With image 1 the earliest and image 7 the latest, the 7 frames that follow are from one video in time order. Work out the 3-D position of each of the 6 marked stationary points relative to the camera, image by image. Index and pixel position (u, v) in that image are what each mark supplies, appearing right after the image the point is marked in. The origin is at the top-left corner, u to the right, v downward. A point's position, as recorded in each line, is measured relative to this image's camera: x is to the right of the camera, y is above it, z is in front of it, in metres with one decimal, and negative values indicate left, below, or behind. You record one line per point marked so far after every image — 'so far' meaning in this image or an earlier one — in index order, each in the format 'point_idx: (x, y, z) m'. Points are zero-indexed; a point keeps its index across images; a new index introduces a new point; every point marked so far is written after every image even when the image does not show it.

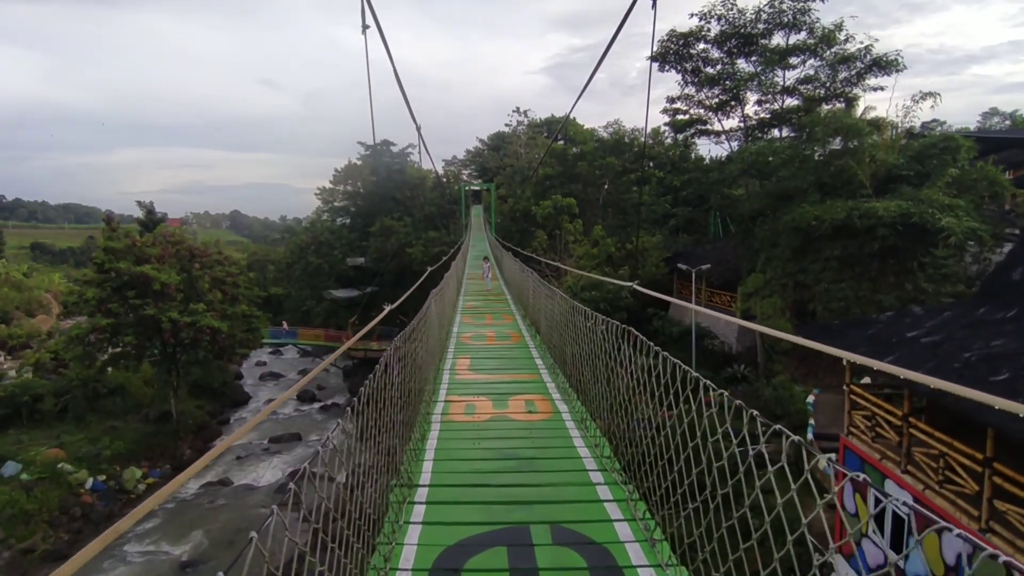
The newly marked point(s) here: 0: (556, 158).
0: (+1.2, +3.7, +17.6) m
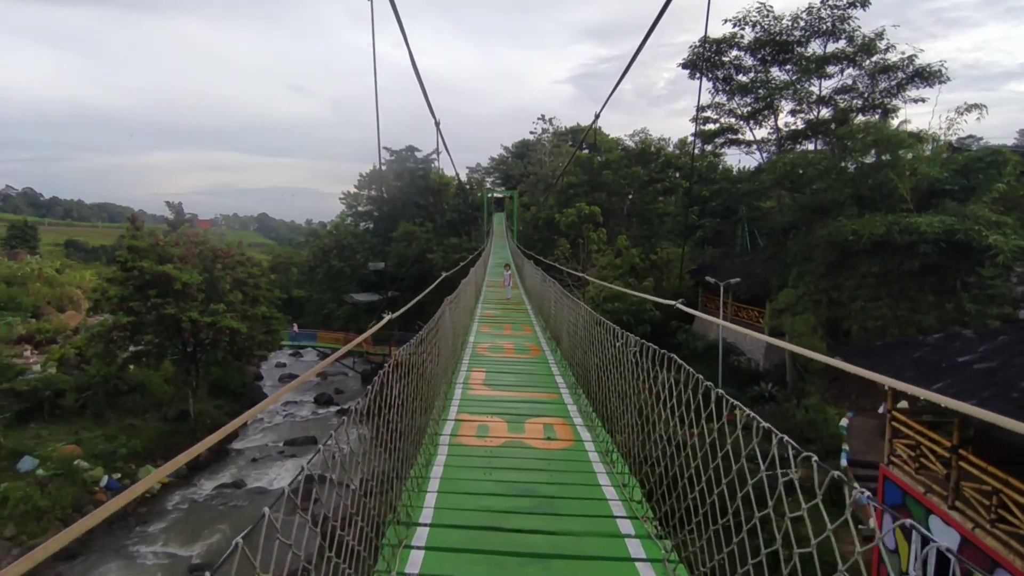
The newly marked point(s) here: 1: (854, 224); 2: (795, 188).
0: (+1.9, +3.4, +17.4) m
1: (+4.7, +0.9, +8.5) m
2: (+4.9, +1.8, +10.7) m
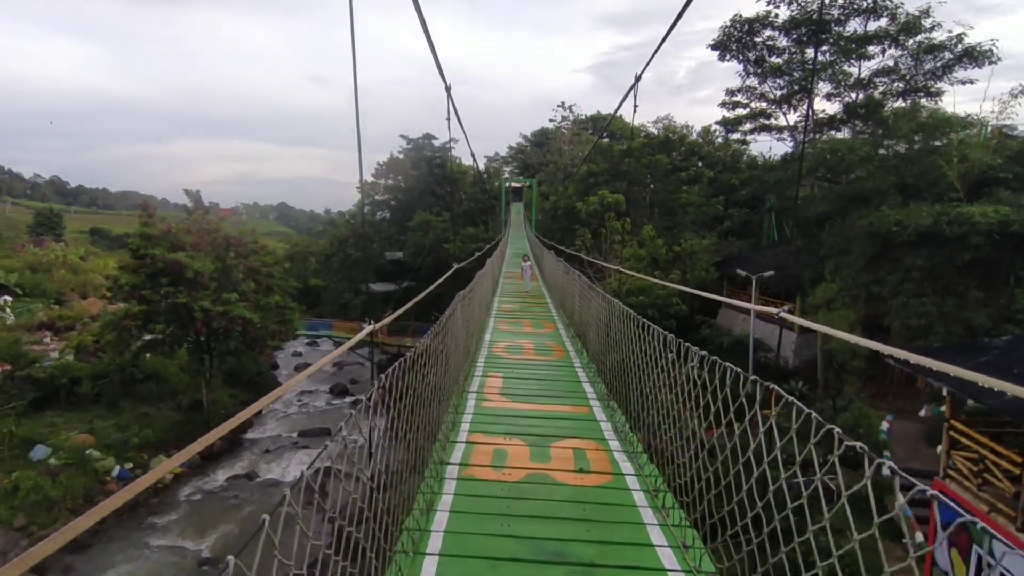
0: (+2.5, +3.7, +16.9) m
1: (+5.0, +1.0, +7.9) m
2: (+5.3, +1.9, +10.1) m
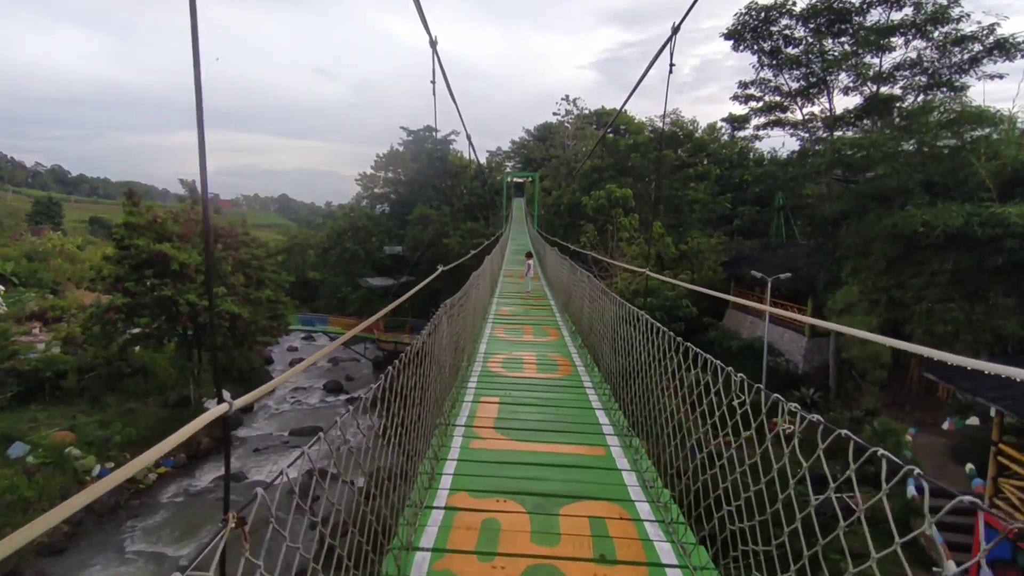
0: (+2.5, +3.7, +16.4) m
1: (+5.0, +0.9, +7.4) m
2: (+5.3, +1.8, +9.6) m
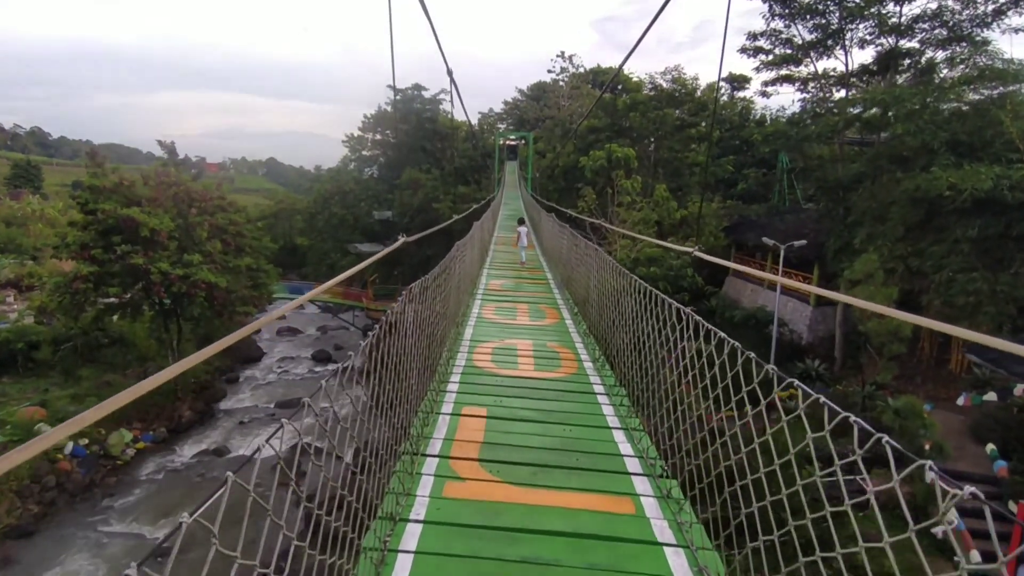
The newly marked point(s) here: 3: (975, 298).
0: (+2.3, +4.6, +15.6) m
1: (+4.9, +1.3, +6.9) m
2: (+5.2, +2.3, +9.0) m
3: (+5.2, -0.1, +6.8) m
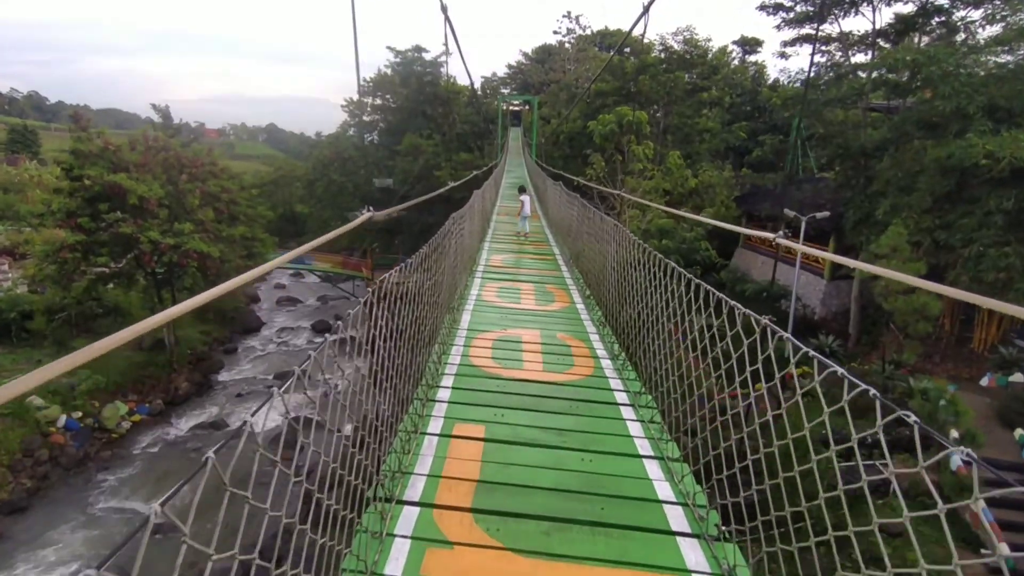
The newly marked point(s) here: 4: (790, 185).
0: (+2.4, +5.3, +15.0) m
1: (+5.0, +1.5, +6.4) m
2: (+5.2, +2.7, +8.5) m
3: (+5.2, +0.1, +6.4) m
4: (+5.1, +1.9, +11.2) m
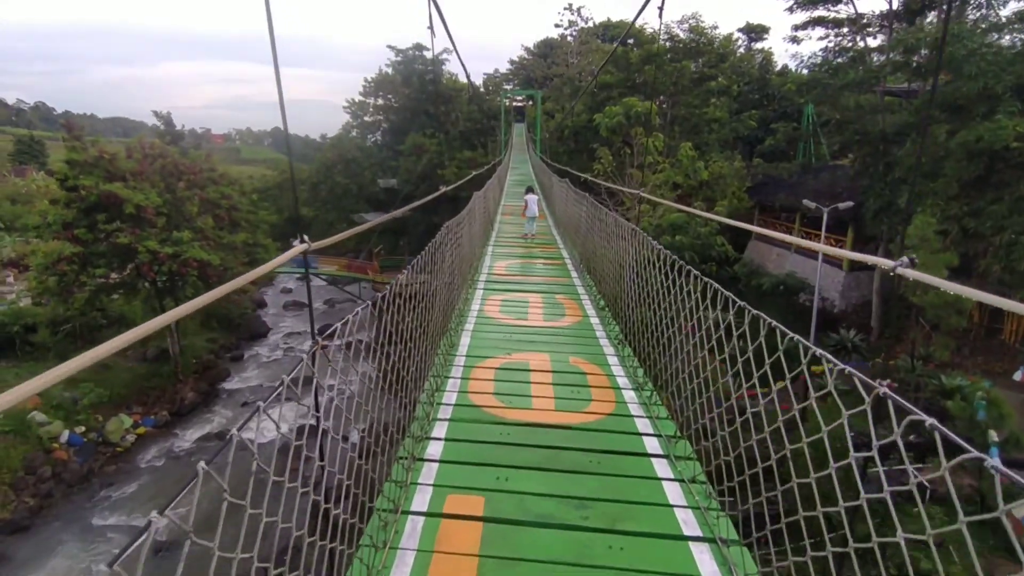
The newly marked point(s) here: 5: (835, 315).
0: (+2.5, +5.3, +14.6) m
1: (+5.0, +1.6, +6.1) m
2: (+5.3, +2.8, +8.1) m
3: (+5.3, +0.3, +6.1) m
4: (+5.2, +2.0, +10.8) m
5: (+4.9, -0.4, +9.3) m
